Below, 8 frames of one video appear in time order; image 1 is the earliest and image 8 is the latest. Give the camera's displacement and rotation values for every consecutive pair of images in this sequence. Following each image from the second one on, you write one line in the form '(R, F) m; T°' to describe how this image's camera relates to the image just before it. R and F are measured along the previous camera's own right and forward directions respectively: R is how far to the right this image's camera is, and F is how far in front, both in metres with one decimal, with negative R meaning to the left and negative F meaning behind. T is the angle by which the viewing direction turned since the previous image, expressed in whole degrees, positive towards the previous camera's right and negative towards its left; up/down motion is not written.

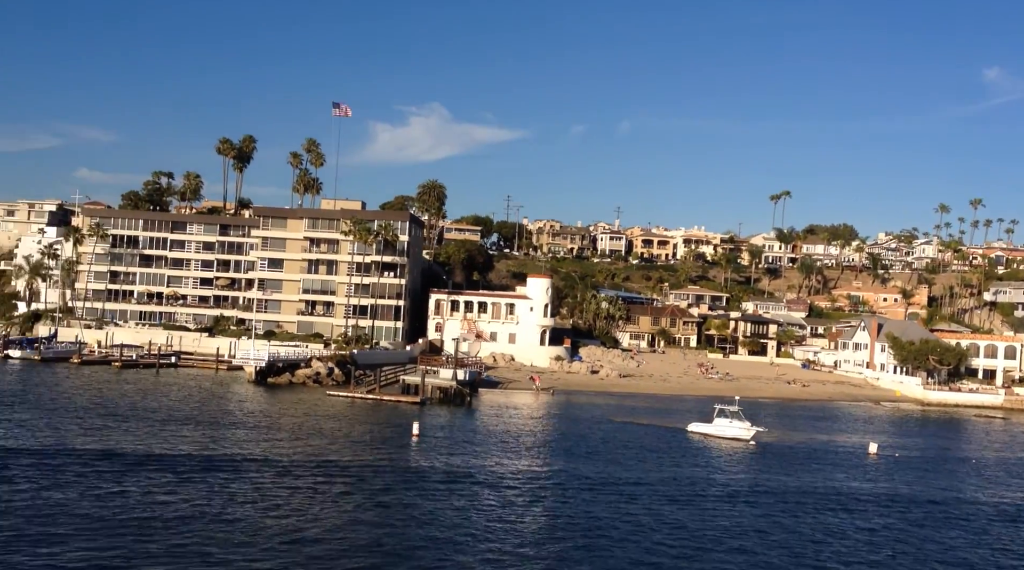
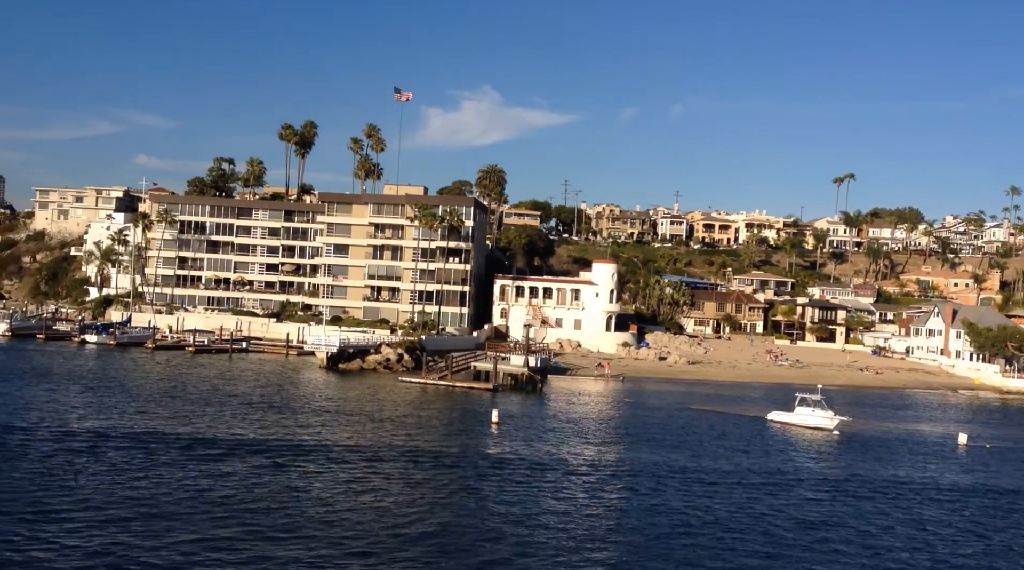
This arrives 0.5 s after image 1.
(-1.3, +0.2) m; -3°
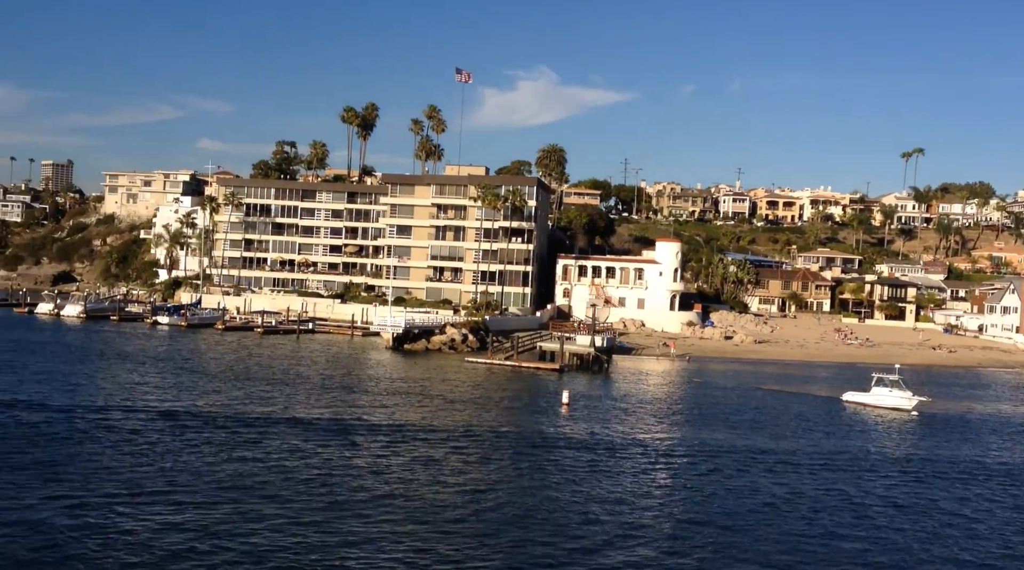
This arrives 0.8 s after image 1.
(-0.5, +0.4) m; -3°
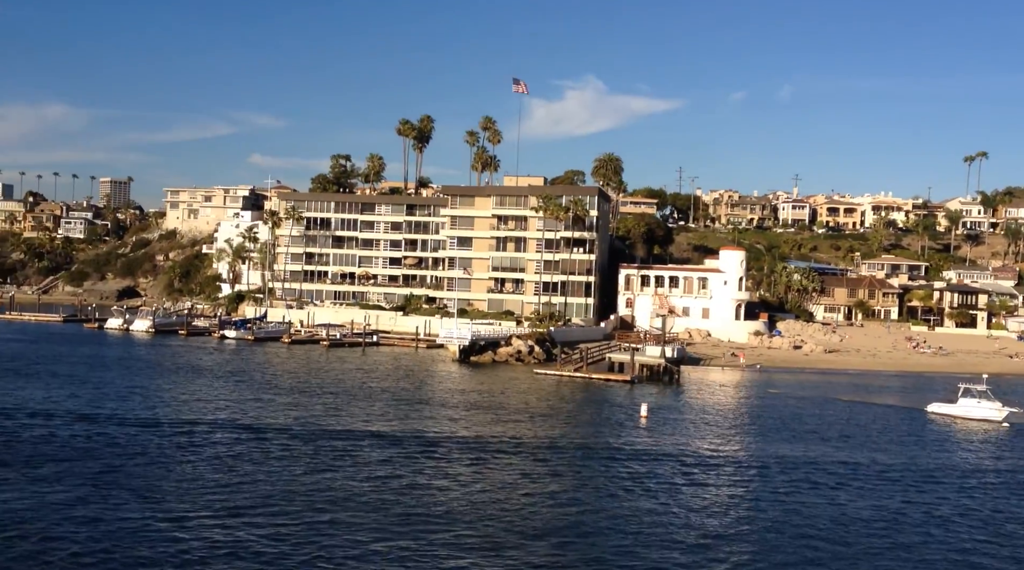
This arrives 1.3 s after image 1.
(-1.2, +0.4) m; -3°
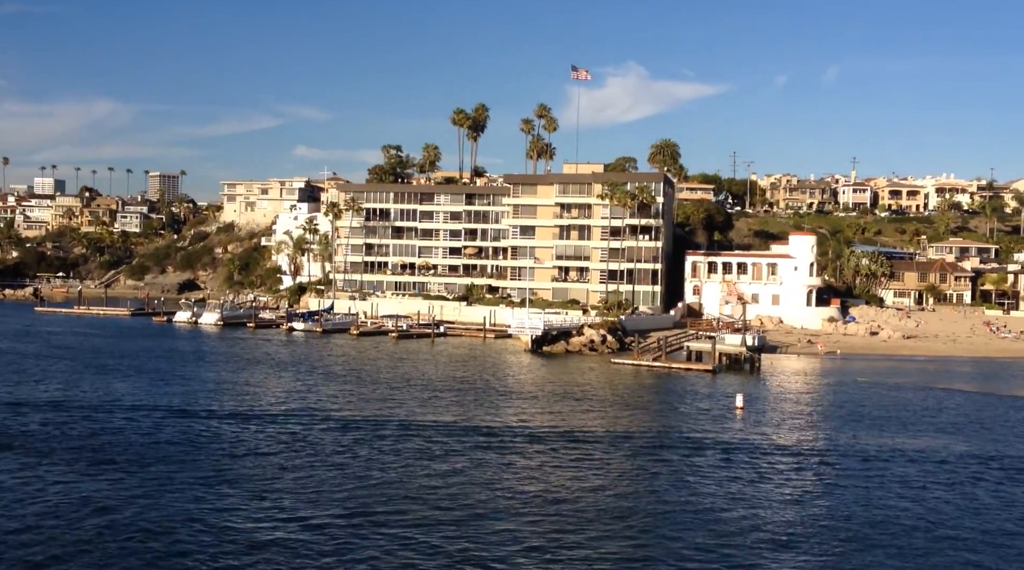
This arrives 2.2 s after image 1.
(-2.1, +1.1) m; -2°
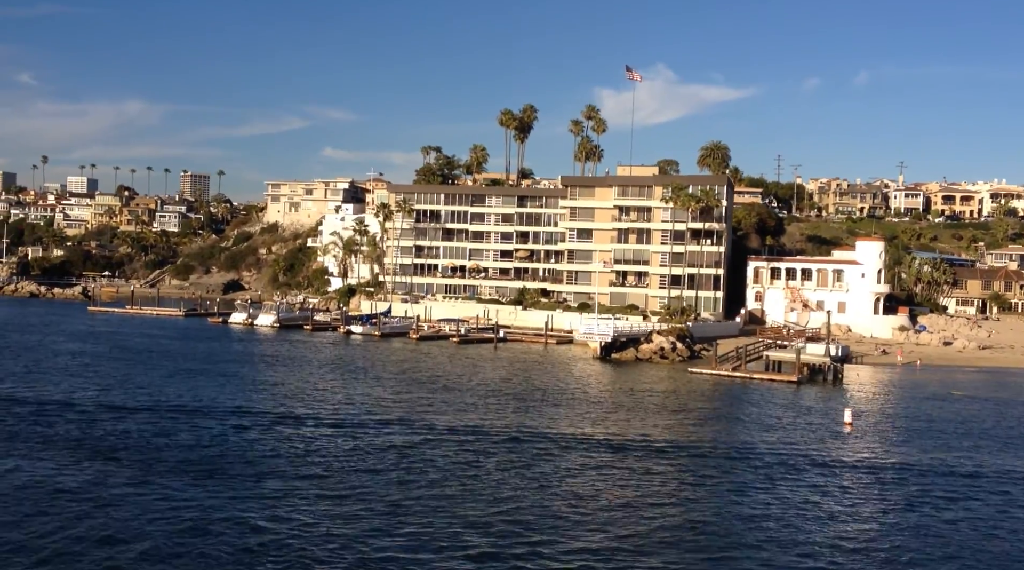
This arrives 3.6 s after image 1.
(-3.2, +2.0) m; -1°
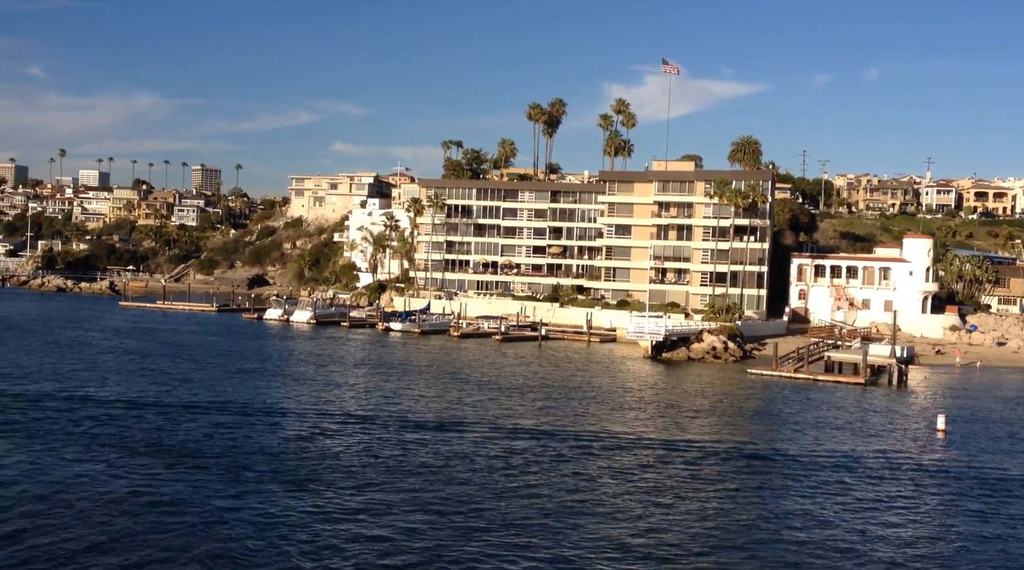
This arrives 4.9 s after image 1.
(-2.9, +2.0) m; 0°
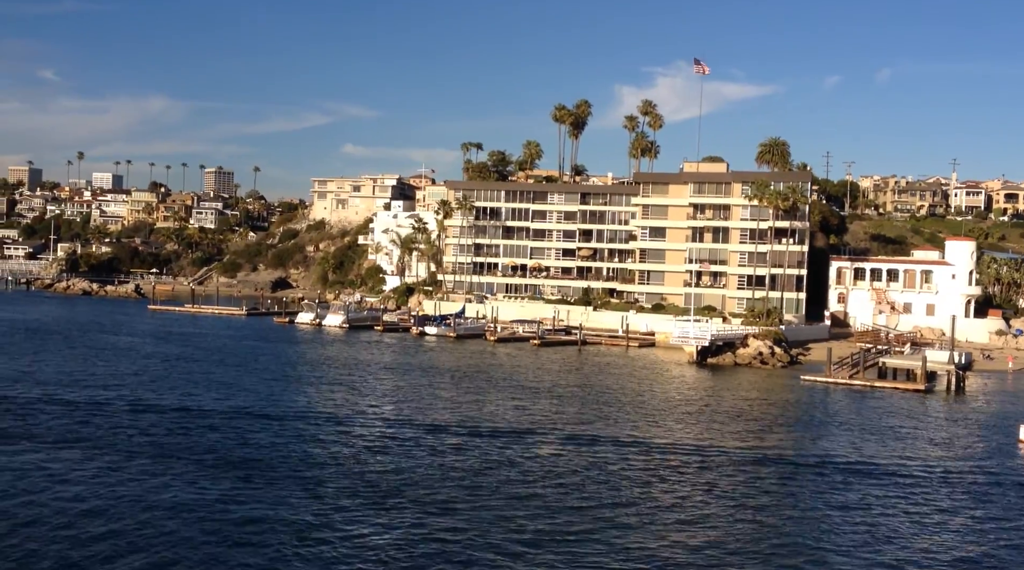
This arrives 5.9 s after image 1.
(-2.2, +1.6) m; -1°
